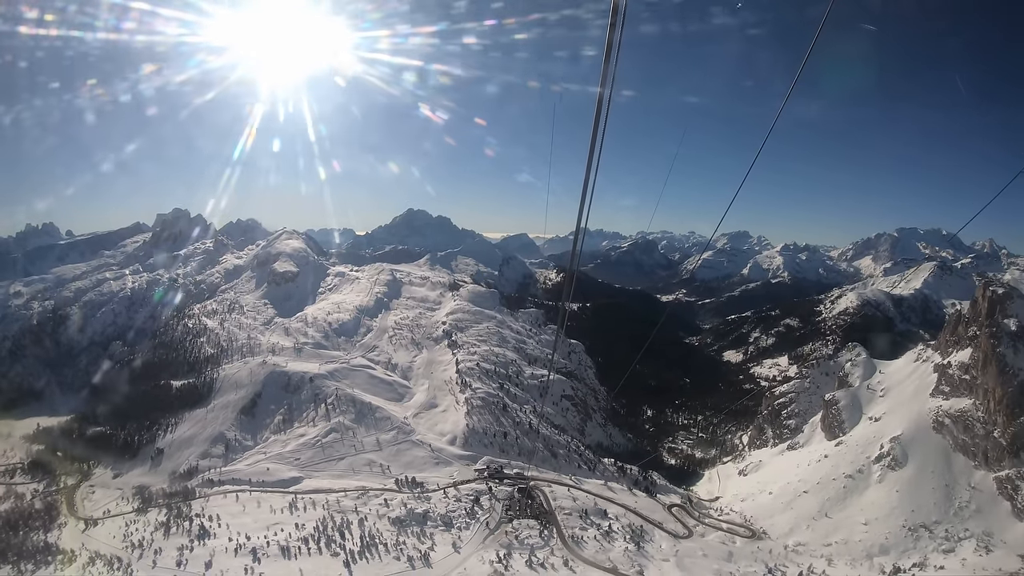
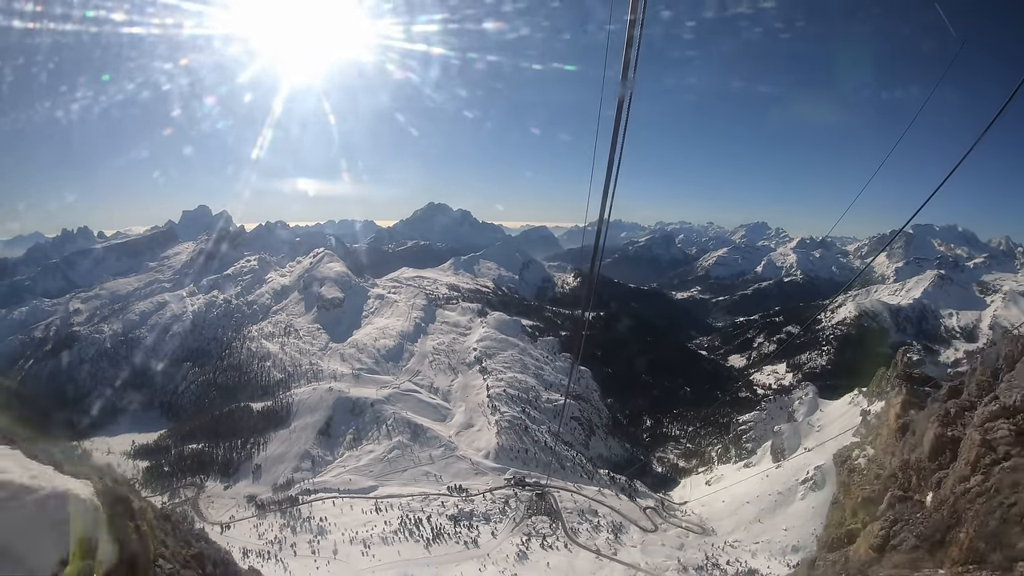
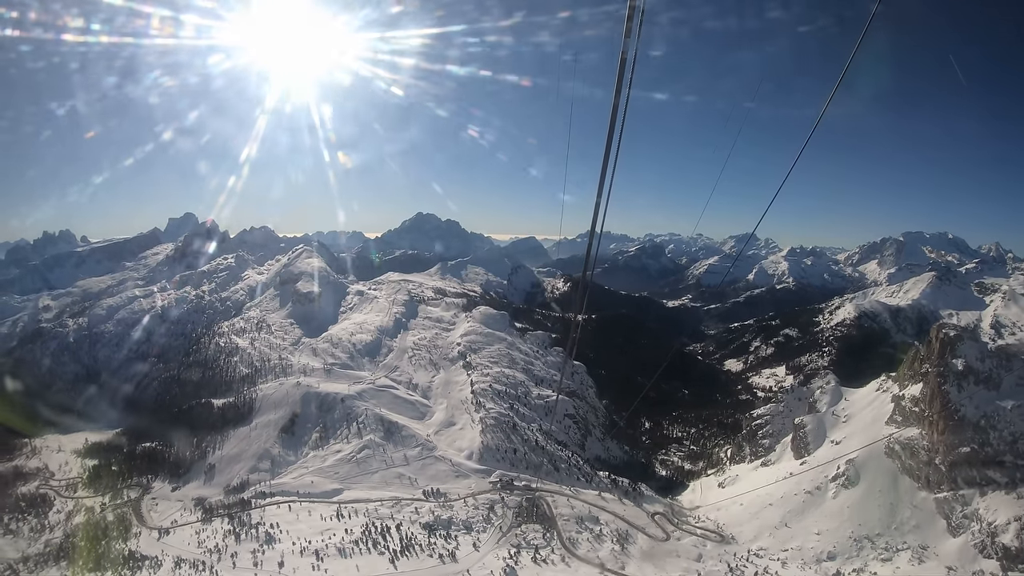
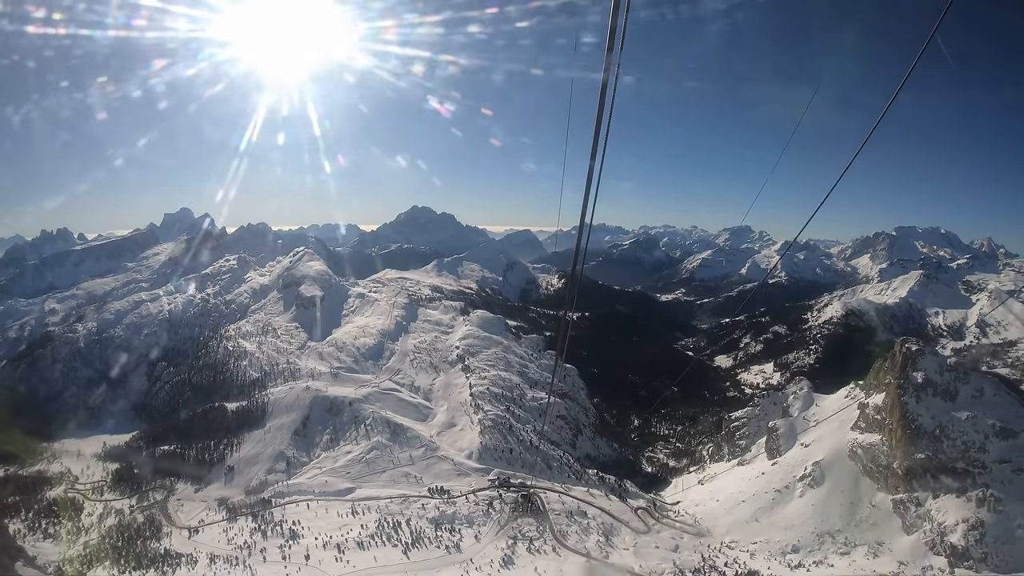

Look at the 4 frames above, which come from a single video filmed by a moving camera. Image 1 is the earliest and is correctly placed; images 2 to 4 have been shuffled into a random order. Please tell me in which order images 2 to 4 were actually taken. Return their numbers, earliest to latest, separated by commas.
3, 4, 2
